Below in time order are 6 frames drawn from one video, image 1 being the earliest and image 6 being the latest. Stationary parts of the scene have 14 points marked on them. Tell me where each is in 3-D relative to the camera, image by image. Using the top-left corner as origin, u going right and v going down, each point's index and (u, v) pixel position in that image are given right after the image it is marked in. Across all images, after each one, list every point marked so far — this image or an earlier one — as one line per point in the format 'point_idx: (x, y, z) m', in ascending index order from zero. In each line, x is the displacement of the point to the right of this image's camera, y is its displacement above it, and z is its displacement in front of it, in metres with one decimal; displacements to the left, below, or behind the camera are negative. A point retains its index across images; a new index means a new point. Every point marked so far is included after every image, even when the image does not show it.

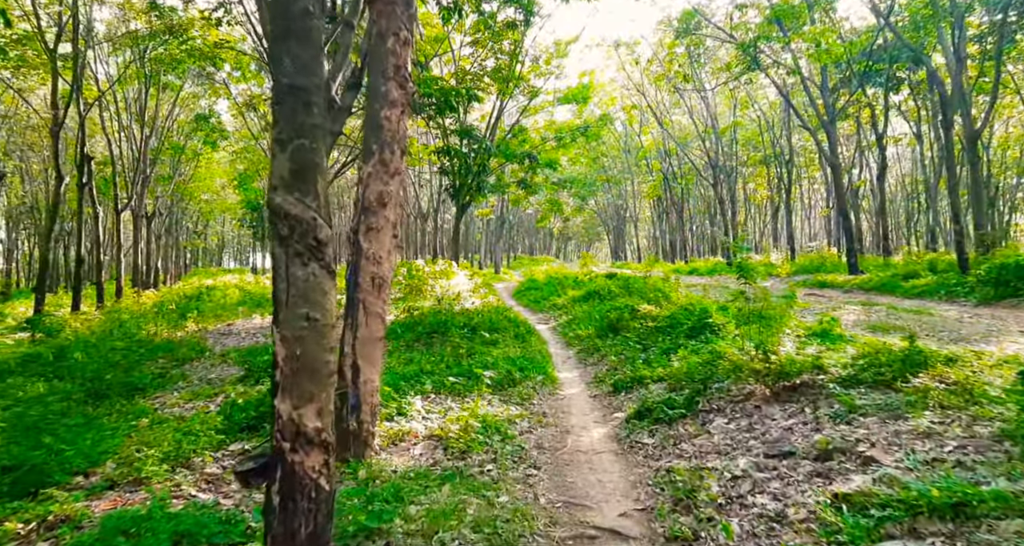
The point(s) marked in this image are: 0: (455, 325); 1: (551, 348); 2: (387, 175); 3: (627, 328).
0: (-1.0, -1.0, +13.5) m
1: (+0.7, -1.3, +13.3) m
2: (-1.0, +0.8, +6.2) m
3: (+2.0, -0.9, +12.8) m
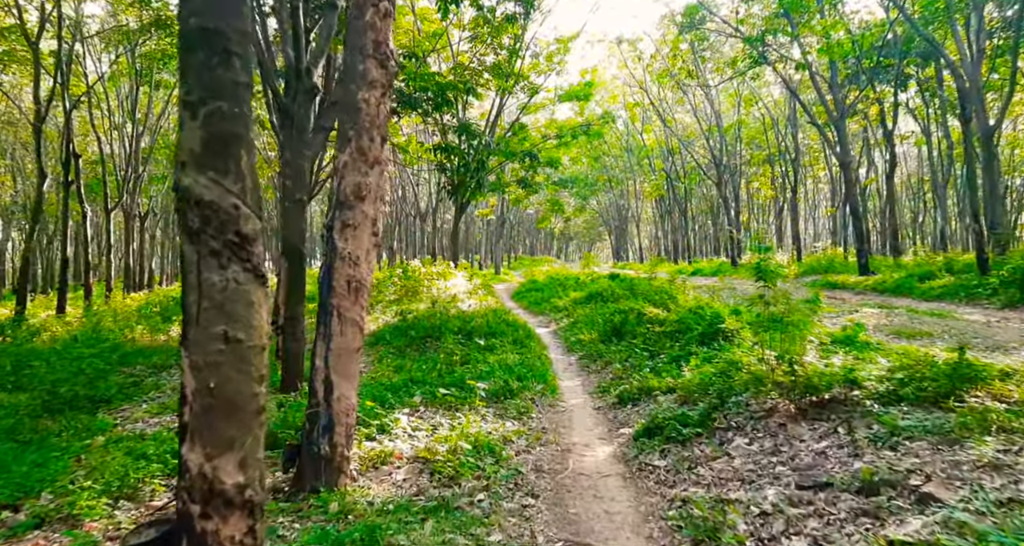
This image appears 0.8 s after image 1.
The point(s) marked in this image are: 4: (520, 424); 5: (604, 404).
0: (-1.0, -1.0, +12.7) m
1: (+0.7, -1.4, +12.6) m
2: (-1.1, +0.8, +5.5) m
3: (+1.9, -1.0, +12.1) m
4: (+0.1, -1.5, +7.5) m
5: (+1.1, -1.5, +8.7) m
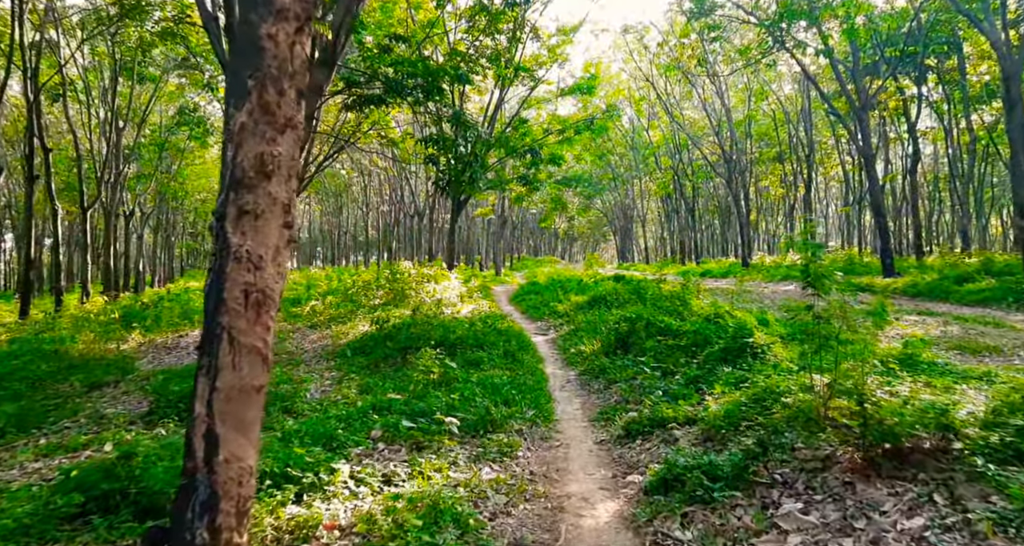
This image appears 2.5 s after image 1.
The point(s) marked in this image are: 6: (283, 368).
0: (-1.2, -1.1, +11.2) m
1: (+0.5, -1.4, +11.0) m
2: (-1.3, +0.8, +3.9) m
3: (+1.8, -1.0, +10.5) m
4: (-0.1, -1.6, +6.0) m
5: (+0.9, -1.6, +7.1) m
6: (-3.4, -1.4, +11.2) m
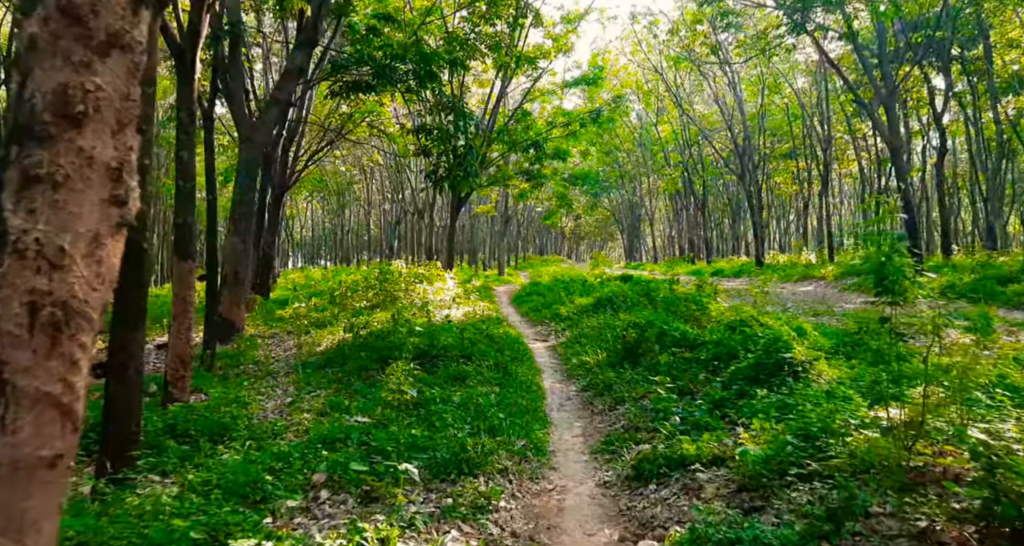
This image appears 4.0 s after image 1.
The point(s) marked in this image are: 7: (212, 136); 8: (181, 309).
0: (-1.3, -1.1, +9.8) m
1: (+0.4, -1.4, +9.6) m
2: (-1.4, +0.8, +2.5) m
3: (+1.7, -1.0, +9.0) m
4: (-0.2, -1.6, +4.5) m
5: (+0.8, -1.6, +5.7) m
6: (-3.5, -1.4, +9.8) m
7: (-4.5, +2.0, +11.0) m
8: (-3.5, -0.4, +7.9) m
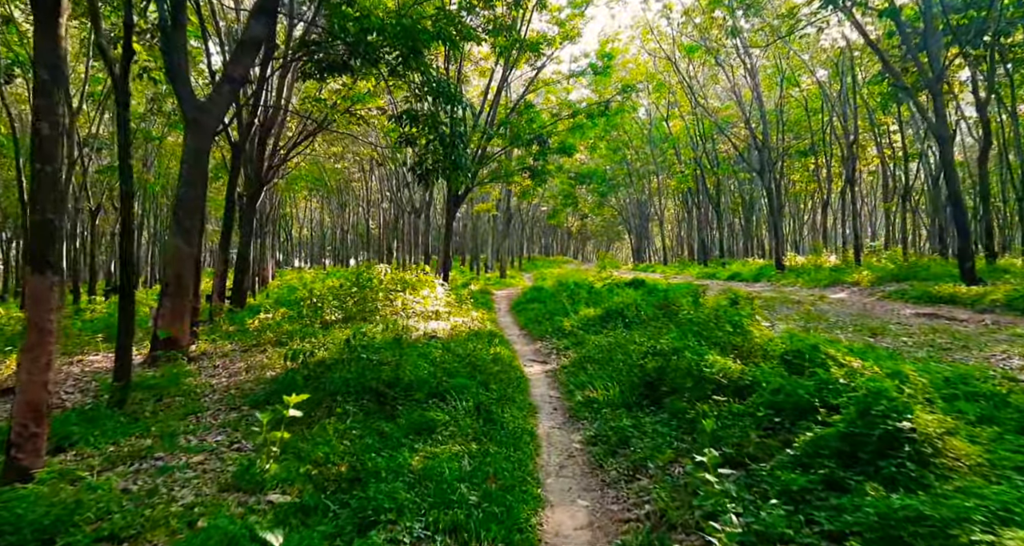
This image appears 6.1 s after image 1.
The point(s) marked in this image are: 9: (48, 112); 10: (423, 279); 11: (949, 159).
0: (-1.4, -1.2, +7.6) m
1: (+0.3, -1.5, +7.3) m
2: (-1.6, +0.6, +0.3) m
3: (+1.6, -1.1, +6.8) m
4: (-0.4, -1.7, +2.3) m
5: (+0.6, -1.7, +3.5) m
6: (-3.6, -1.6, +7.6) m
7: (-4.6, +1.9, +8.8) m
8: (-3.7, -0.5, +5.7) m
9: (-3.8, +1.3, +6.0) m
10: (-2.2, -0.1, +17.4) m
11: (+11.0, +2.9, +18.8) m
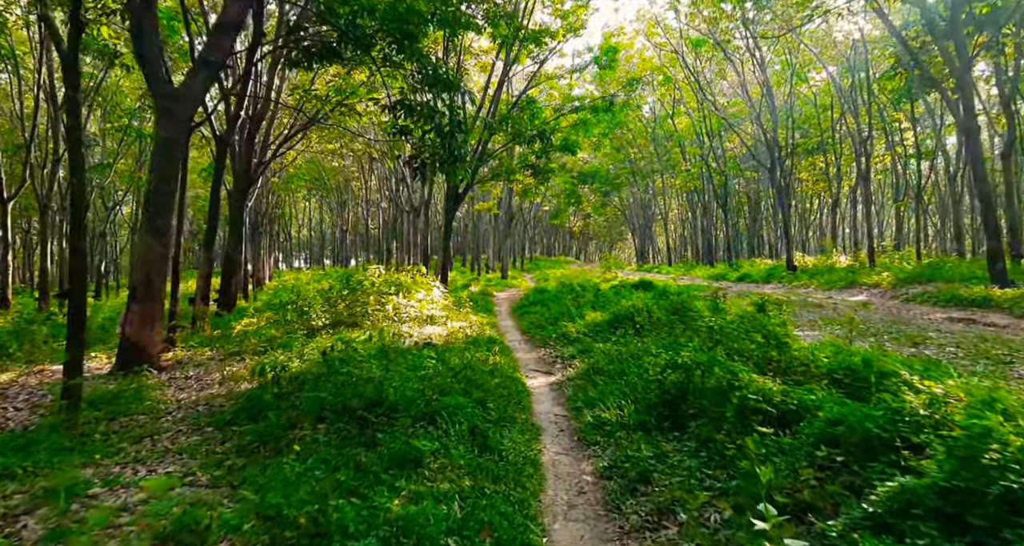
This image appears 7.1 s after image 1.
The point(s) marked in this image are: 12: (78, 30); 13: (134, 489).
0: (-1.4, -1.3, +6.6) m
1: (+0.3, -1.6, +6.3) m
2: (-1.6, +0.6, -0.7) m
3: (+1.6, -1.2, +5.8) m
4: (-0.4, -1.7, +1.3) m
5: (+0.6, -1.7, +2.5) m
6: (-3.6, -1.6, +6.6) m
7: (-4.6, +1.9, +7.8) m
8: (-3.7, -0.6, +4.7) m
9: (-3.8, +1.3, +5.0) m
10: (-2.1, -0.2, +16.4) m
11: (+11.0, +2.9, +17.7) m
12: (-4.6, +2.6, +7.9) m
13: (-2.9, -1.6, +5.4) m
